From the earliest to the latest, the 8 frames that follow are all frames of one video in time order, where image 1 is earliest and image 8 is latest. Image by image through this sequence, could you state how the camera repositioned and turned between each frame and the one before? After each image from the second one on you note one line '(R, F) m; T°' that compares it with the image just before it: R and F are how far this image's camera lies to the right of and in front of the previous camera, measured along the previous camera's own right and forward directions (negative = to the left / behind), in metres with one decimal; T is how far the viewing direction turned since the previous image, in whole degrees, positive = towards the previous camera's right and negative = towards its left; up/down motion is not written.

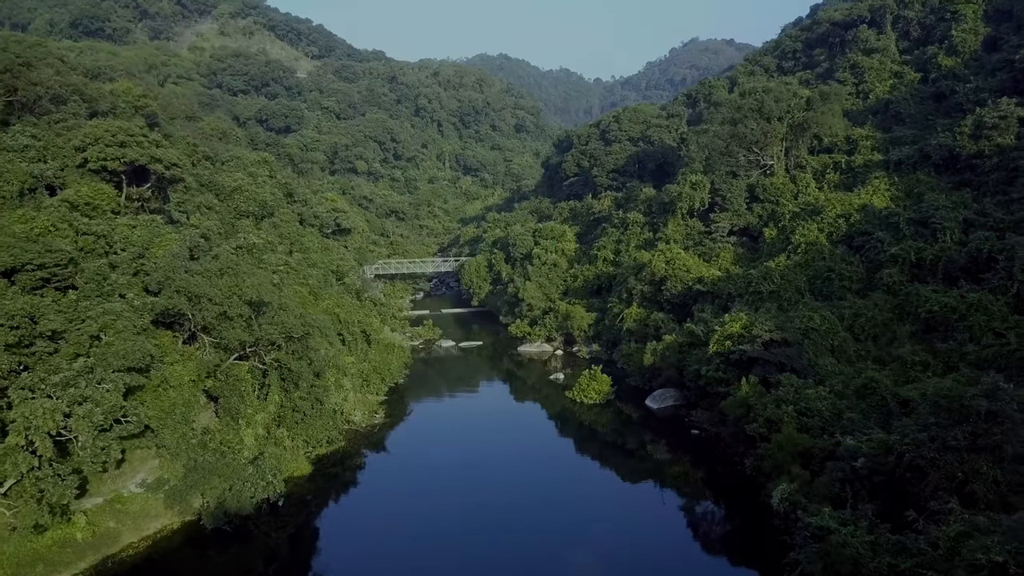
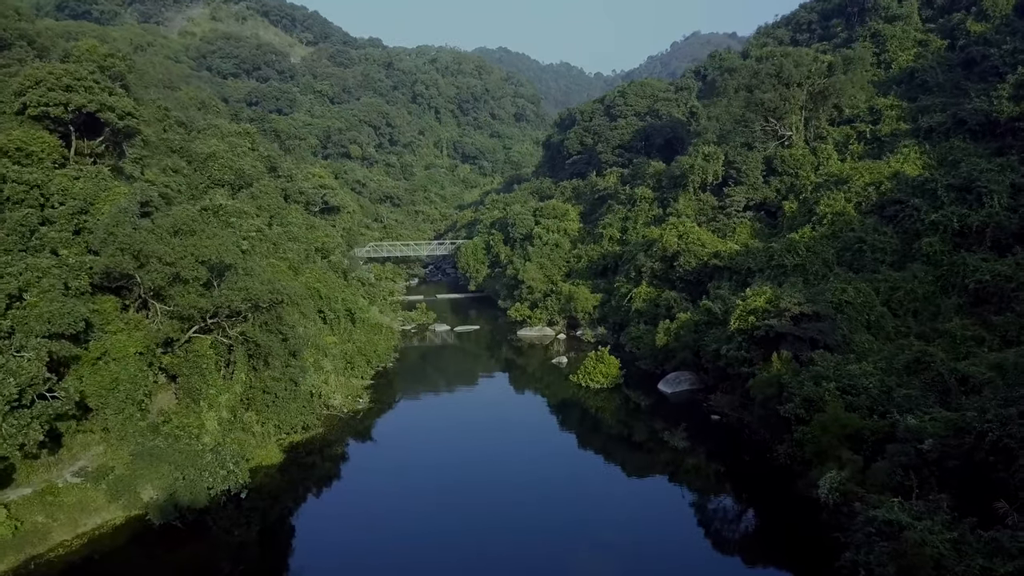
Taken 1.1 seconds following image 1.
(+0.1, +3.6) m; 0°
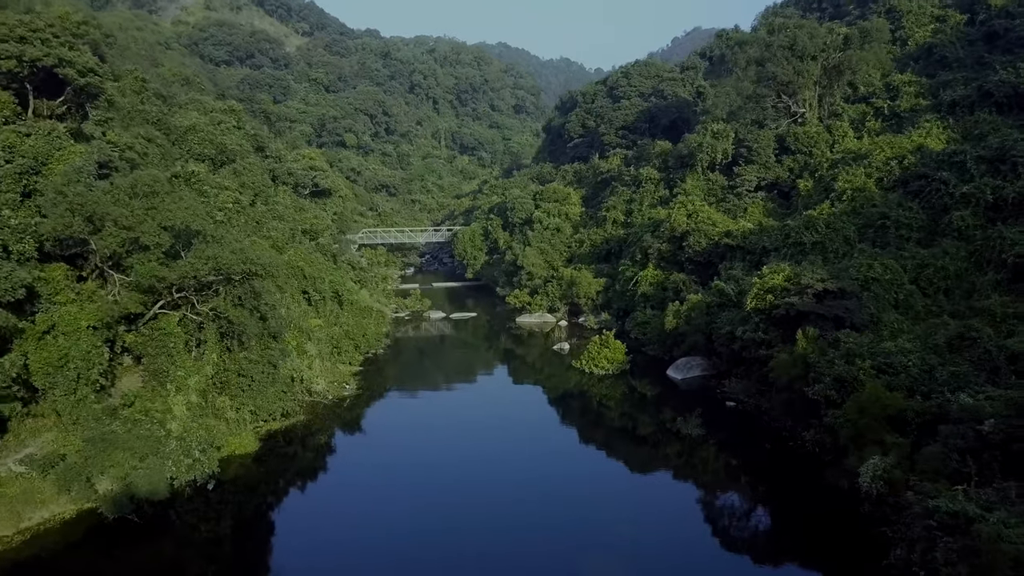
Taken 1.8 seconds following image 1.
(+0.1, +2.4) m; 0°
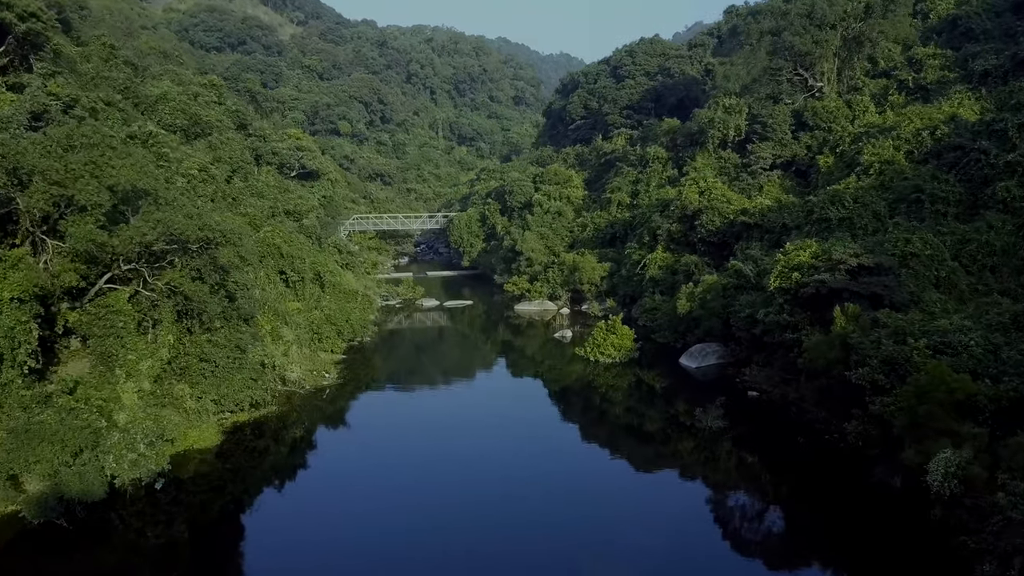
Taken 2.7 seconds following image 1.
(+0.1, +2.9) m; 0°
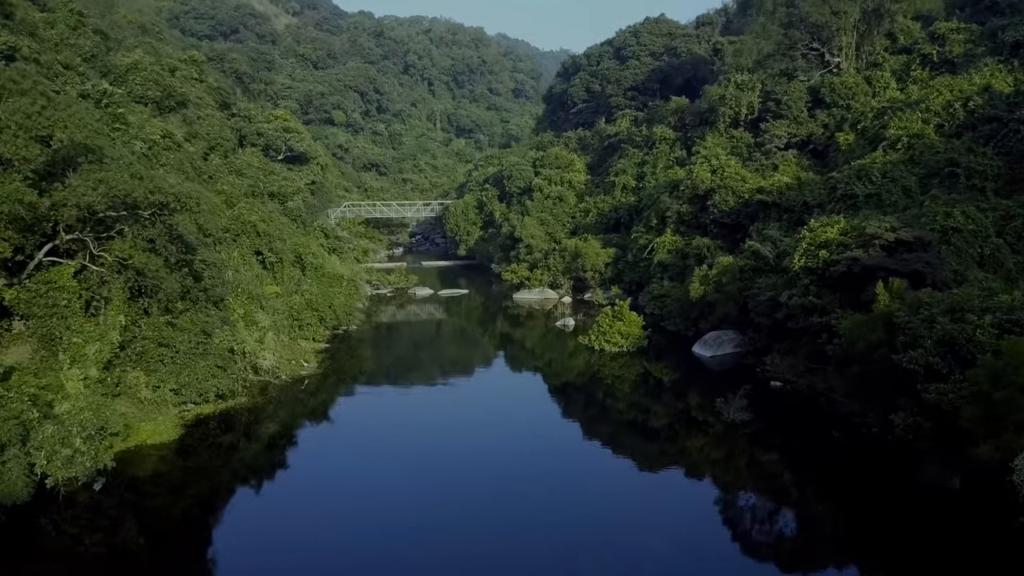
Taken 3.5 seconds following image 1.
(+0.1, +2.5) m; 0°
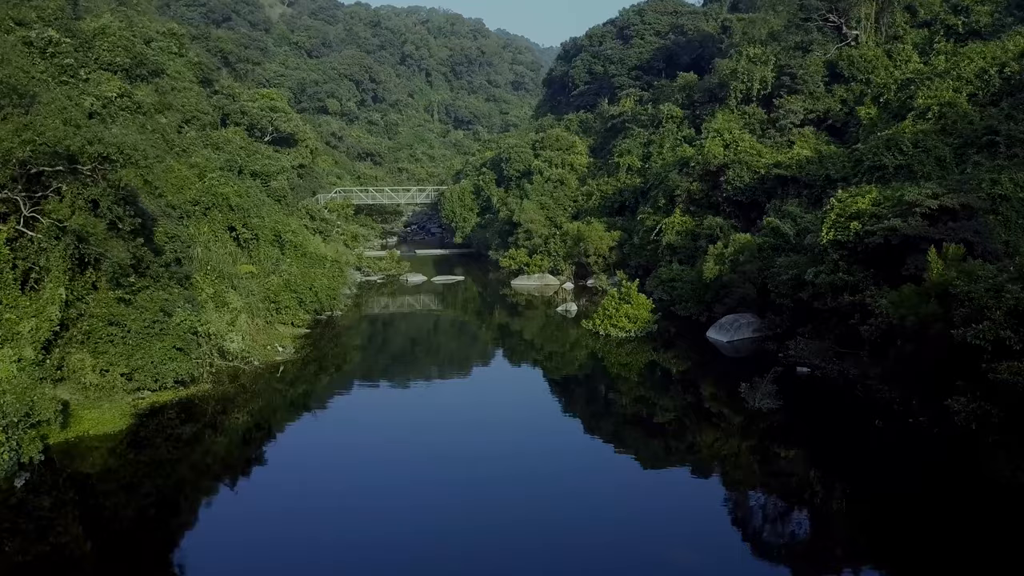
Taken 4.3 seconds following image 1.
(+0.1, +2.4) m; 0°
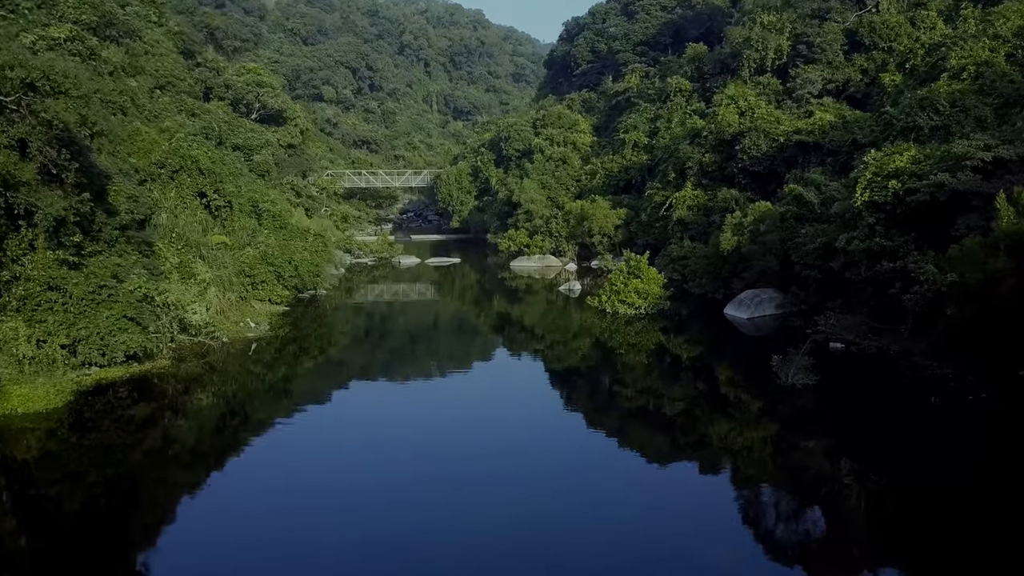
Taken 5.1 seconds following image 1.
(+0.1, +2.3) m; 0°
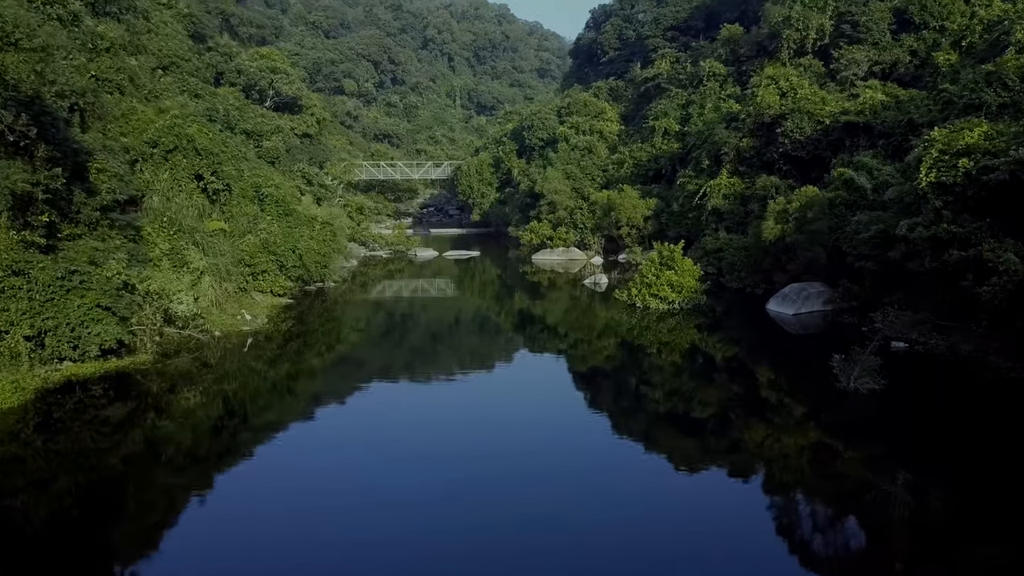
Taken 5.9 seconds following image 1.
(+0.1, +1.9) m; -2°
